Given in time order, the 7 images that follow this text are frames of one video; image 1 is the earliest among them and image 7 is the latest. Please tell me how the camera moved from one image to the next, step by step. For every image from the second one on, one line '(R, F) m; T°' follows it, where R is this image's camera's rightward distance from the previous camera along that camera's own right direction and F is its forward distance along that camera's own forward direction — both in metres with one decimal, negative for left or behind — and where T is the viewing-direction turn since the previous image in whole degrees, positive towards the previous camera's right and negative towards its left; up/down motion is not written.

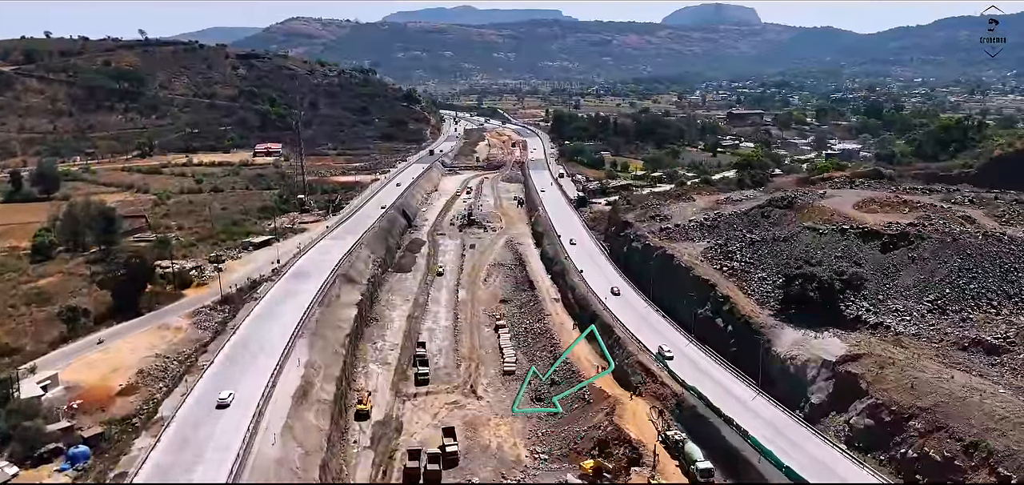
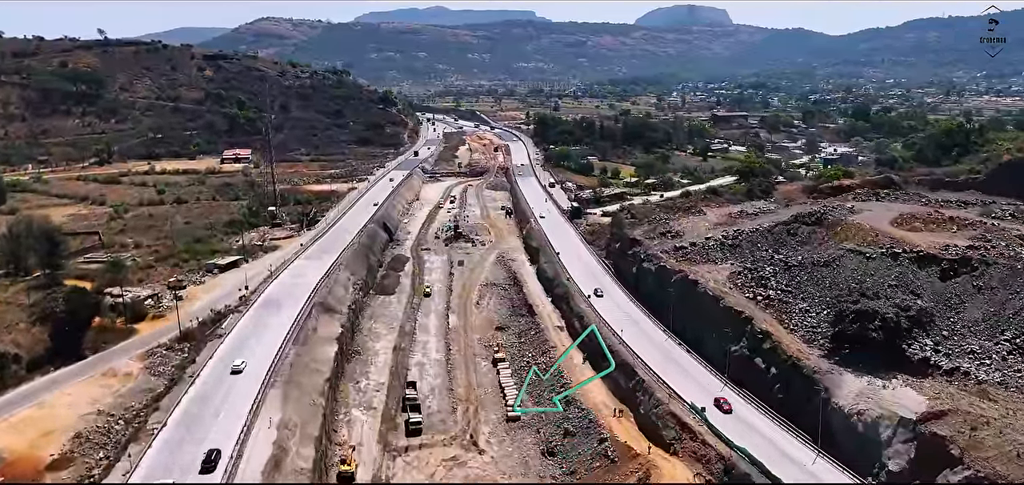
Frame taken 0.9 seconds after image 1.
(-1.5, +5.2) m; +2°
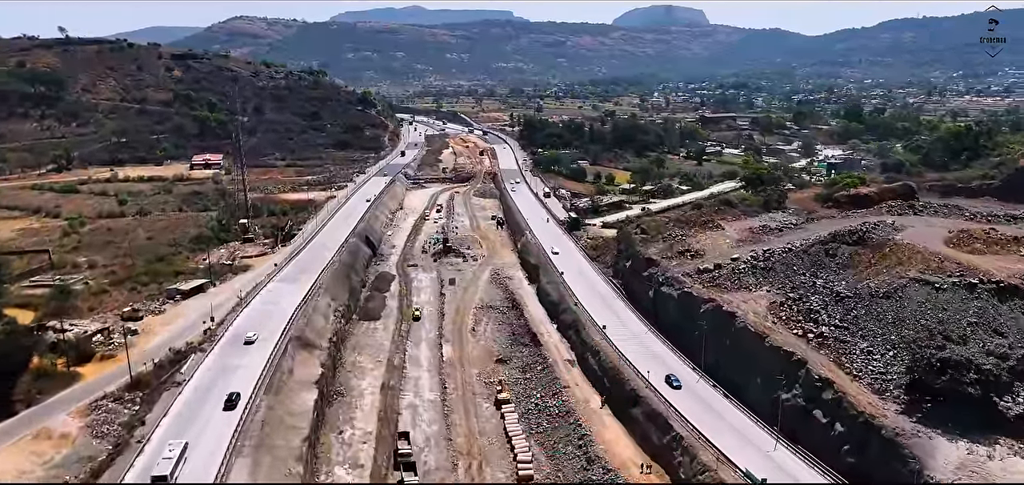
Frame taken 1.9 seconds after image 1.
(-1.4, +5.2) m; +2°
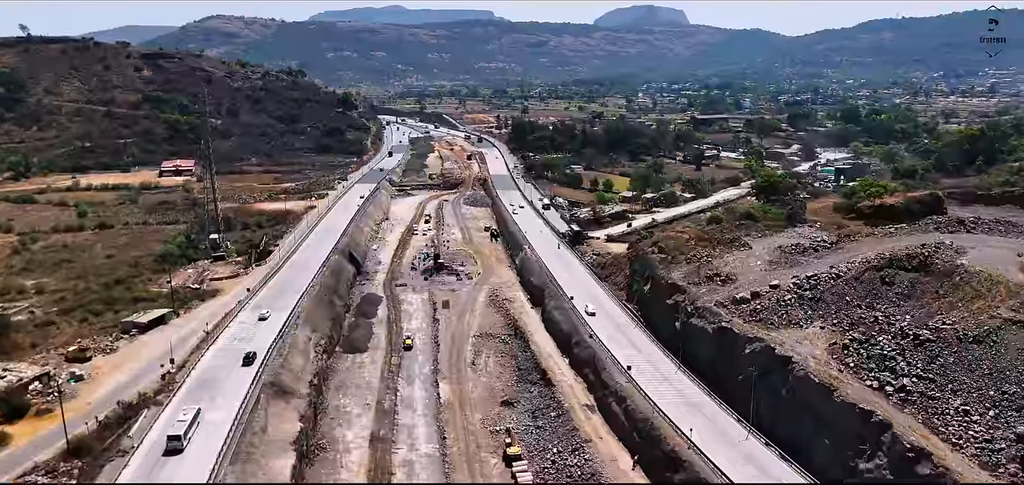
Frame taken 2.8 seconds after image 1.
(-1.3, +5.3) m; +1°
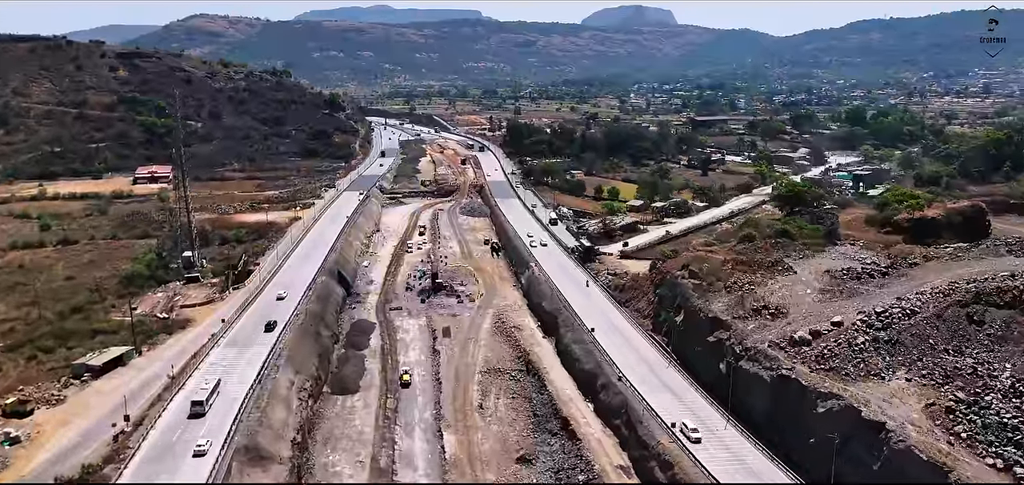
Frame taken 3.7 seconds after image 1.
(-1.3, +5.3) m; +1°
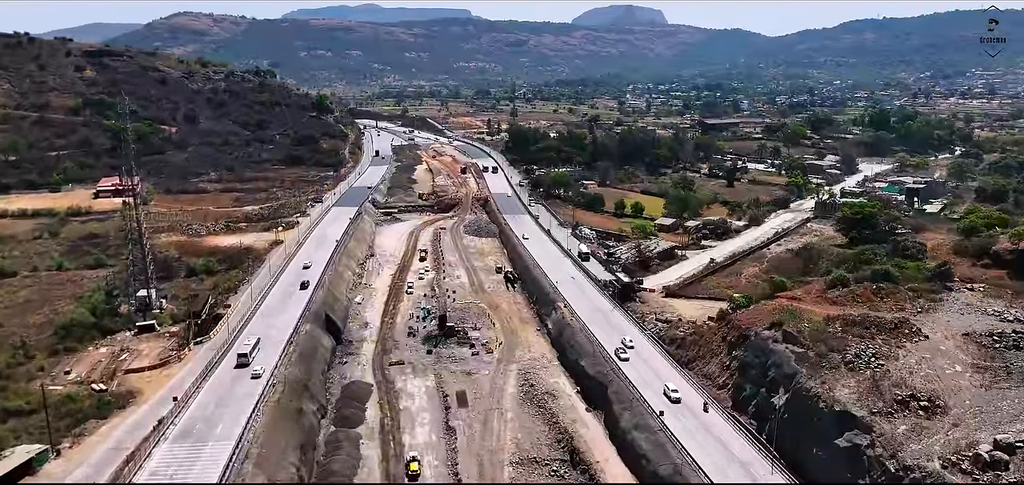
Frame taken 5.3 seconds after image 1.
(-2.2, +9.2) m; +1°
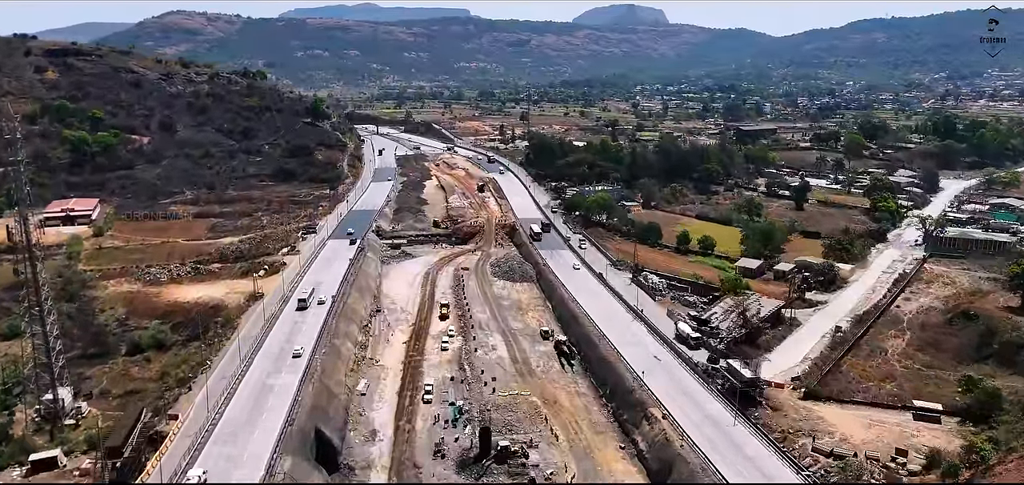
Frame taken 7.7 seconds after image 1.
(-3.3, +13.8) m; 0°
